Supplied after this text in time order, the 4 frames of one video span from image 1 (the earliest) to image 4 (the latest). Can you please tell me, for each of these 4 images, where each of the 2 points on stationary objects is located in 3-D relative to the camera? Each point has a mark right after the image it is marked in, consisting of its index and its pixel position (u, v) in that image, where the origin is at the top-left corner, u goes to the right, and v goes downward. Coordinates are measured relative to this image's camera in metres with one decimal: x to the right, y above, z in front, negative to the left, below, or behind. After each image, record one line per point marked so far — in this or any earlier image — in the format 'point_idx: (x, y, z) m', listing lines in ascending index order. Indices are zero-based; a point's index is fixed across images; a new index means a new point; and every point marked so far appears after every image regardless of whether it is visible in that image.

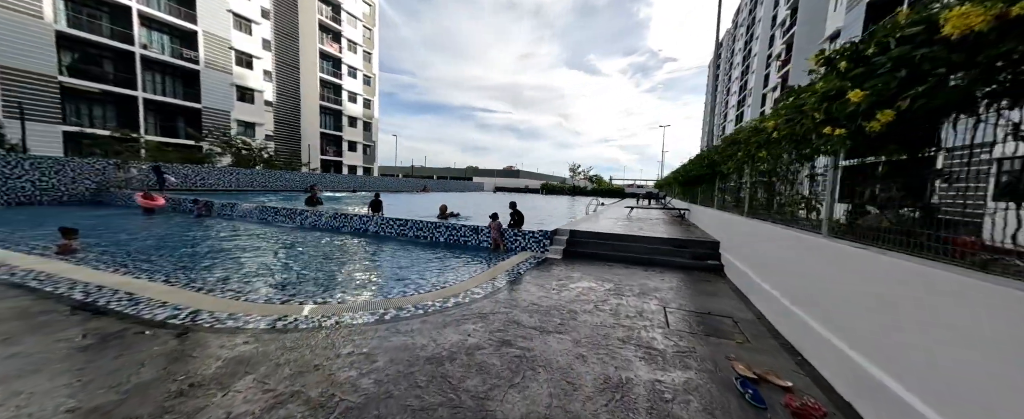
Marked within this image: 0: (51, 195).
0: (-14.2, +0.5, +9.3) m
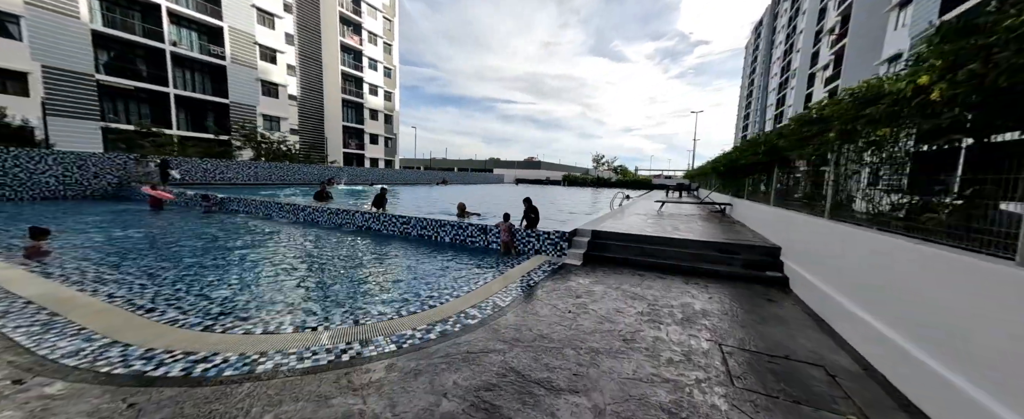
0: (-13.7, +0.6, +9.4) m
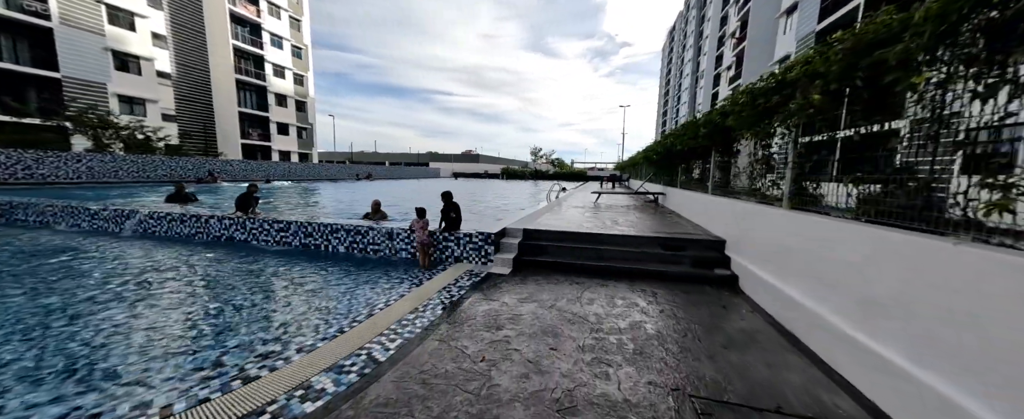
0: (-15.5, +0.2, +5.6) m
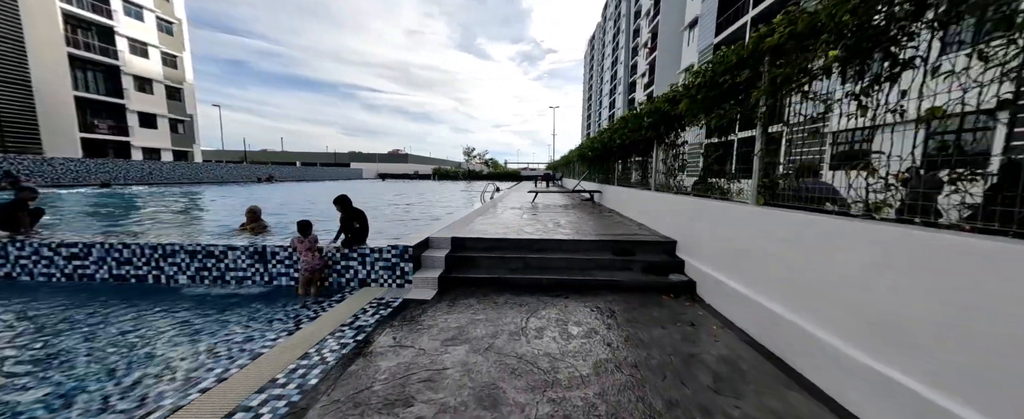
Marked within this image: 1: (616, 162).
0: (-16.2, -0.4, +1.4) m
1: (+2.5, +1.2, +7.6) m
